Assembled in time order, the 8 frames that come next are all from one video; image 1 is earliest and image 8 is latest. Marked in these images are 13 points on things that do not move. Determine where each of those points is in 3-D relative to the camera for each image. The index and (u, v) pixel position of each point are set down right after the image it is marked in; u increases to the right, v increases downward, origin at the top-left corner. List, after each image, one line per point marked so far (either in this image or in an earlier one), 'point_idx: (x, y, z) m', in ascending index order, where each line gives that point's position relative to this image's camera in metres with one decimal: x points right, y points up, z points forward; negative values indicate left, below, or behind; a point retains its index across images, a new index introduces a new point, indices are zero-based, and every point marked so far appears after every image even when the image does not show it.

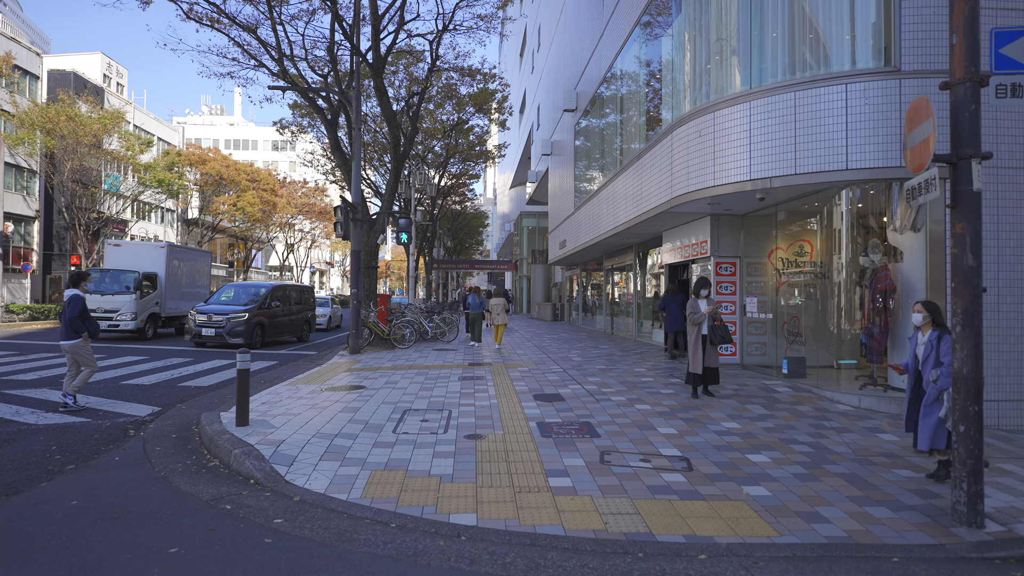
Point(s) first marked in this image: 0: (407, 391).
0: (-1.1, -1.2, +7.0) m
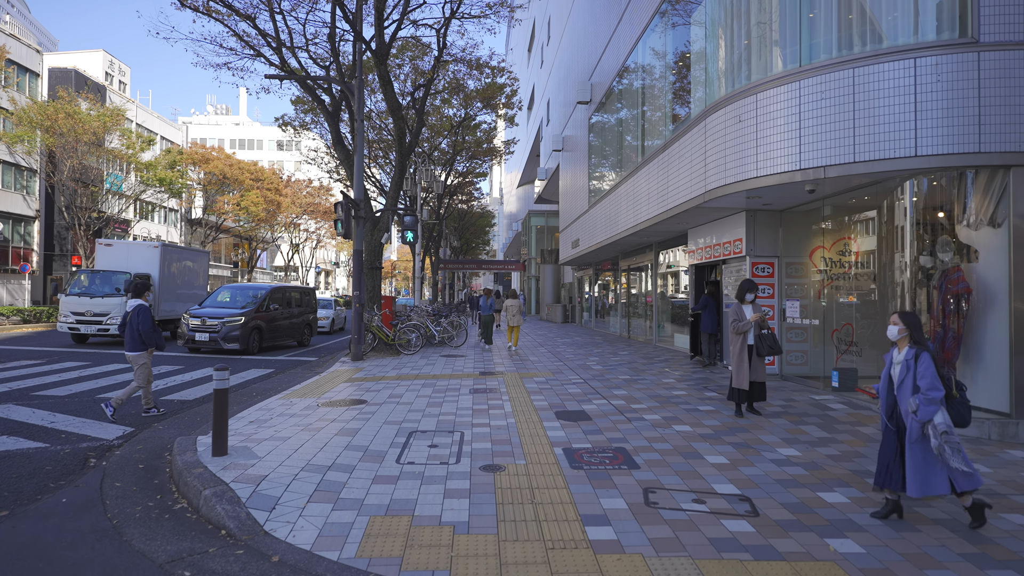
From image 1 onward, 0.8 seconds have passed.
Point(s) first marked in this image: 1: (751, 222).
0: (-1.0, -1.2, +6.2) m
1: (+3.0, +0.9, +7.8) m
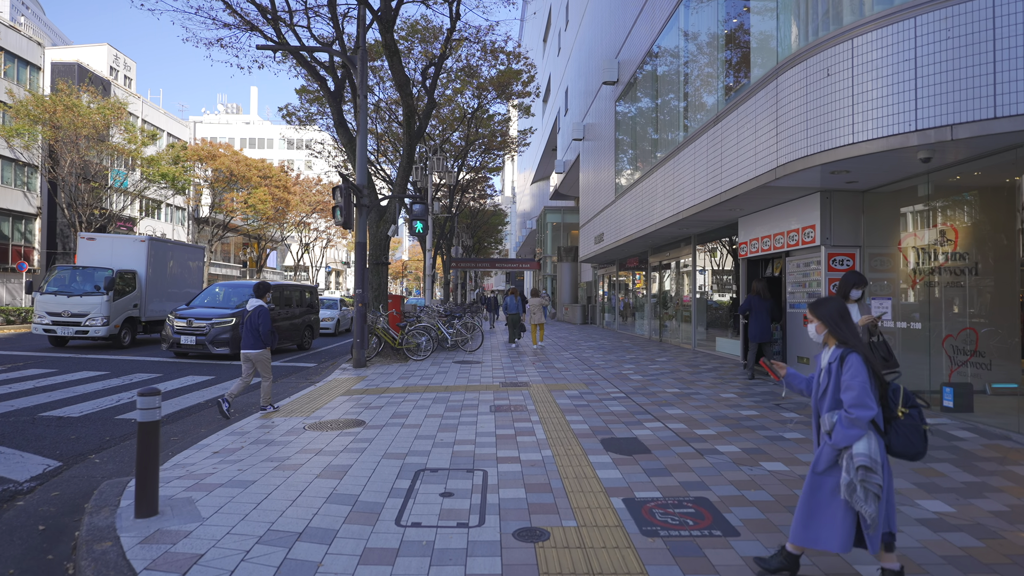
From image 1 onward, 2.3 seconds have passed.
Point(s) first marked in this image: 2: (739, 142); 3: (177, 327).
0: (-0.7, -1.2, +5.0) m
1: (+3.3, +0.9, +6.5) m
2: (+2.6, +1.6, +7.0) m
3: (-5.5, -0.6, +10.2) m
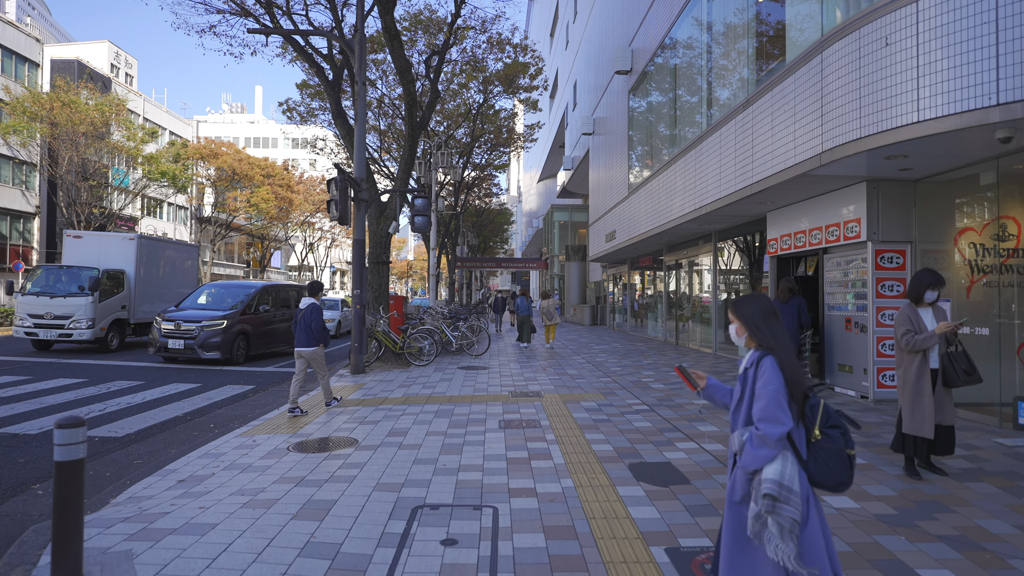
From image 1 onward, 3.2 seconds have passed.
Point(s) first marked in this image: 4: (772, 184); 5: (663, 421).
0: (-0.6, -1.2, +4.4) m
1: (+3.4, +0.9, +5.9) m
2: (+2.7, +1.6, +6.4) m
3: (-5.4, -0.7, +9.6) m
4: (+2.7, +1.1, +6.4) m
5: (+1.3, -1.1, +5.3) m
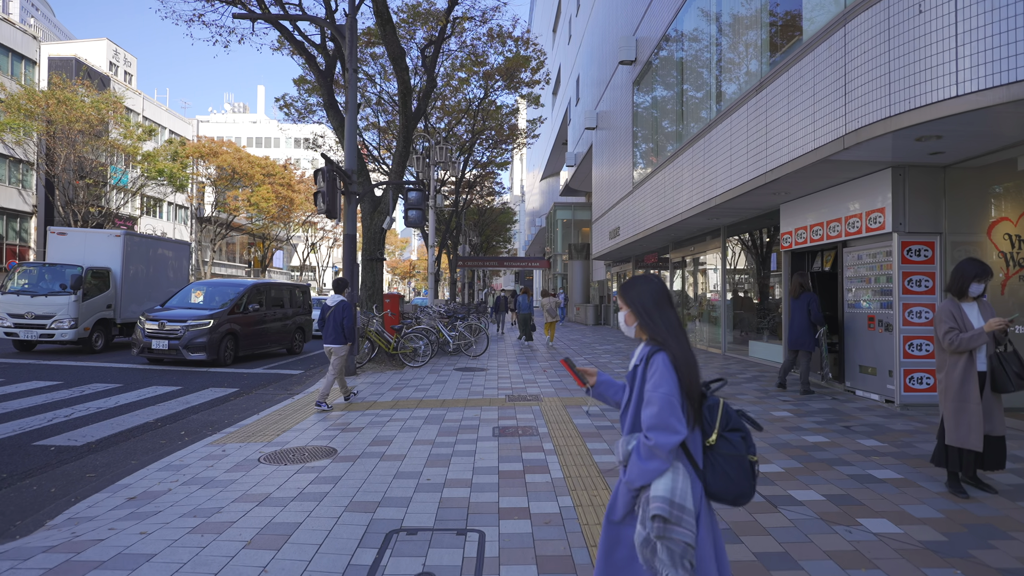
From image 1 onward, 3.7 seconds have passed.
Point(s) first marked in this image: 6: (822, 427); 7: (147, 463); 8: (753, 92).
0: (-0.7, -1.1, +3.9) m
1: (+3.4, +0.9, +5.4) m
2: (+2.7, +1.7, +5.9) m
3: (-5.4, -0.6, +9.2) m
4: (+2.6, +1.1, +5.9) m
5: (+1.2, -1.1, +4.9) m
6: (+2.4, -1.1, +4.8) m
7: (-2.4, -1.2, +4.2) m
8: (+2.7, +2.2, +7.0) m
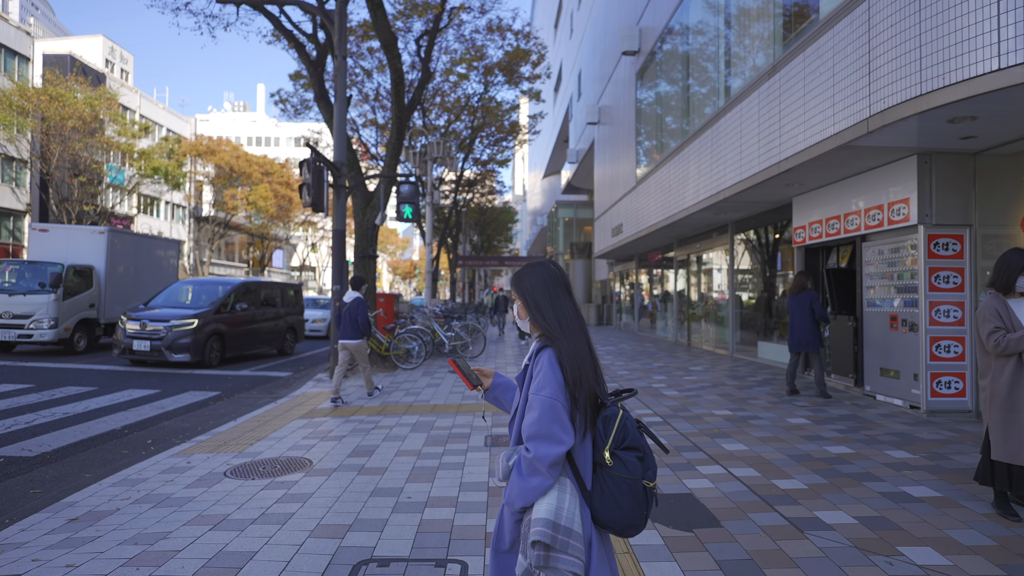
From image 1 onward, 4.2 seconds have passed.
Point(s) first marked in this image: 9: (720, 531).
0: (-0.7, -1.1, +3.6) m
1: (+3.3, +1.0, +5.0) m
2: (+2.6, +1.7, +5.5) m
3: (-5.4, -0.6, +8.8) m
4: (+2.6, +1.1, +5.5) m
5: (+1.2, -1.1, +4.5) m
6: (+2.3, -1.0, +4.4) m
7: (-2.5, -1.1, +3.8) m
8: (+2.7, +2.2, +6.6) m
9: (+0.9, -1.1, +2.8) m
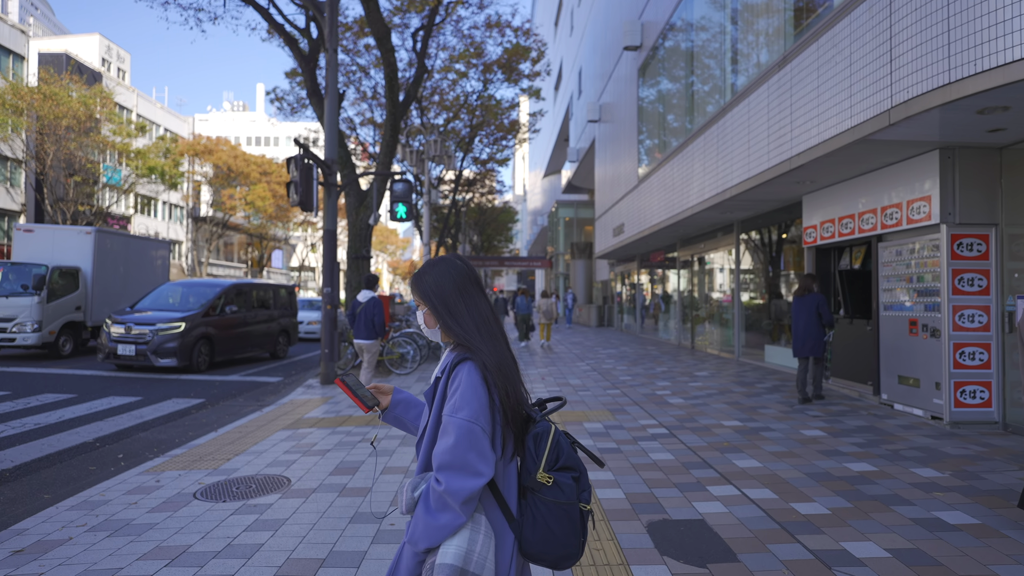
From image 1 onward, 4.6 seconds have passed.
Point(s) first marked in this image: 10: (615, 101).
0: (-0.7, -1.1, +3.3) m
1: (+3.3, +0.9, +4.7) m
2: (+2.6, +1.7, +5.2) m
3: (-5.4, -0.6, +8.5) m
4: (+2.6, +1.1, +5.2) m
5: (+1.2, -1.1, +4.2) m
6: (+2.3, -1.1, +4.1) m
7: (-2.5, -1.2, +3.5) m
8: (+2.6, +2.2, +6.3) m
9: (+0.9, -1.1, +2.5) m
10: (+2.7, +4.9, +16.3) m
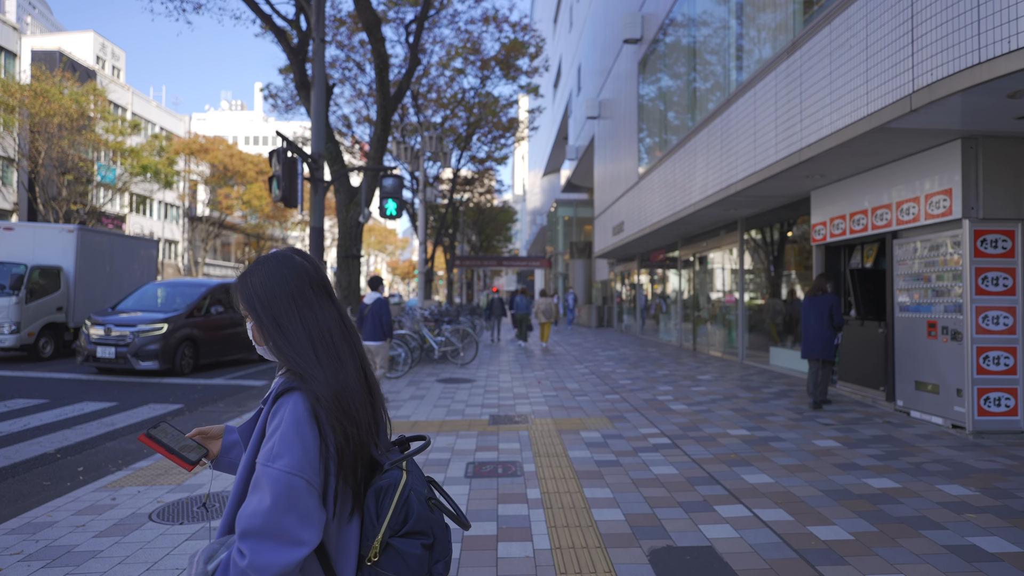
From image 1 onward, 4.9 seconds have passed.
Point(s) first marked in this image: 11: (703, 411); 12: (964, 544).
0: (-0.8, -1.1, +2.9) m
1: (+3.2, +0.9, +4.4) m
2: (+2.5, +1.7, +4.9) m
3: (-5.5, -0.6, +8.2) m
4: (+2.5, +1.1, +4.9) m
5: (+1.1, -1.1, +3.8) m
6: (+2.2, -1.1, +3.8) m
7: (-2.6, -1.2, +3.2) m
8: (+2.6, +2.2, +5.9) m
9: (+0.8, -1.1, +2.2) m
10: (+2.6, +4.9, +16.0) m
11: (+1.7, -1.1, +5.4) m
12: (+1.9, -1.1, +2.6) m
